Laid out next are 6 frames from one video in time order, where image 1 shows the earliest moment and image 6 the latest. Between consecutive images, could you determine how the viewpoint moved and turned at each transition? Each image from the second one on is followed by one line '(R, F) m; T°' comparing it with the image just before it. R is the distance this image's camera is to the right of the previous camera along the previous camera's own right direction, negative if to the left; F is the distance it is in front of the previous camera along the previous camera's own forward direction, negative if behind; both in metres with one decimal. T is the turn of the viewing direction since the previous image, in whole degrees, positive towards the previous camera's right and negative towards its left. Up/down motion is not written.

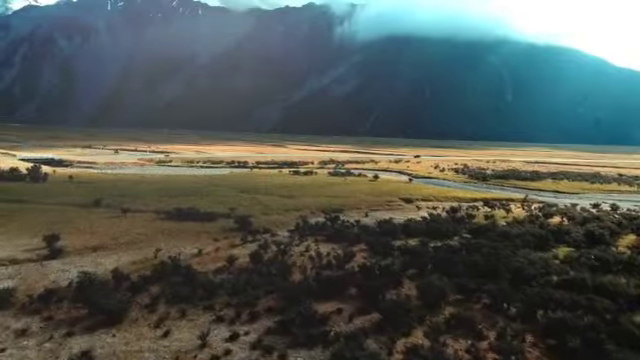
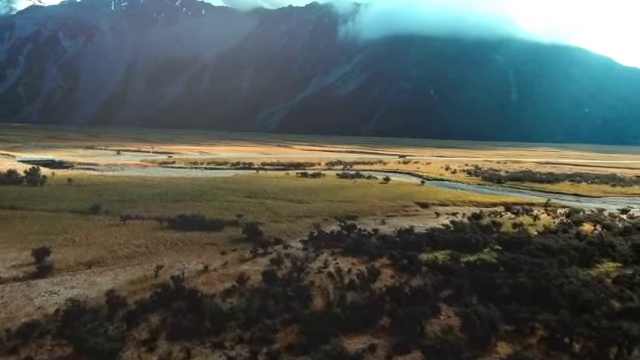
(-1.4, +3.8) m; 0°
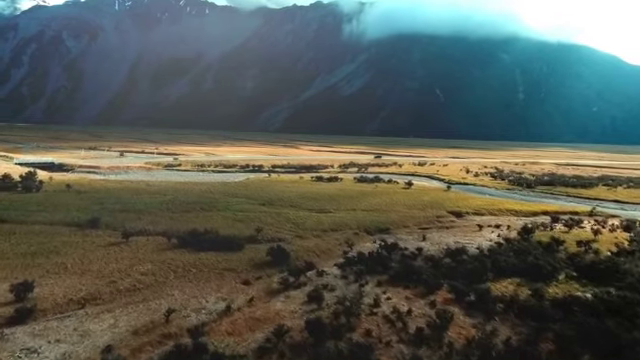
(-3.1, +6.6) m; 0°
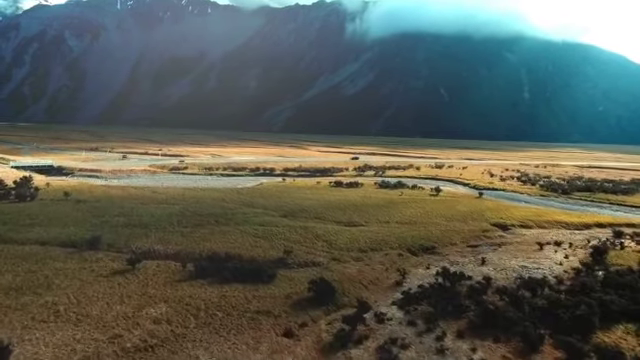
(-3.7, +6.9) m; 0°
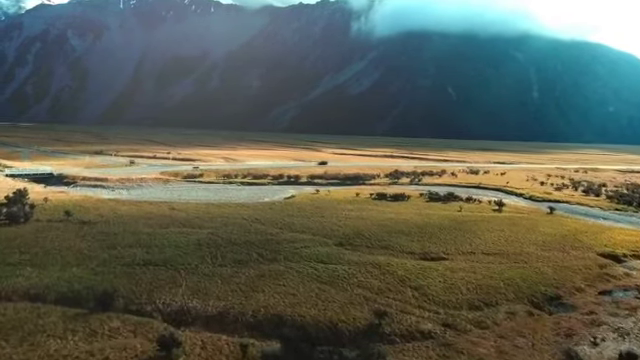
(-7.1, +11.4) m; 0°
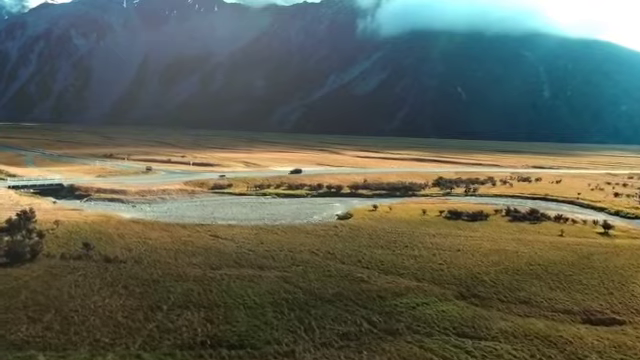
(-9.2, +11.9) m; 0°
